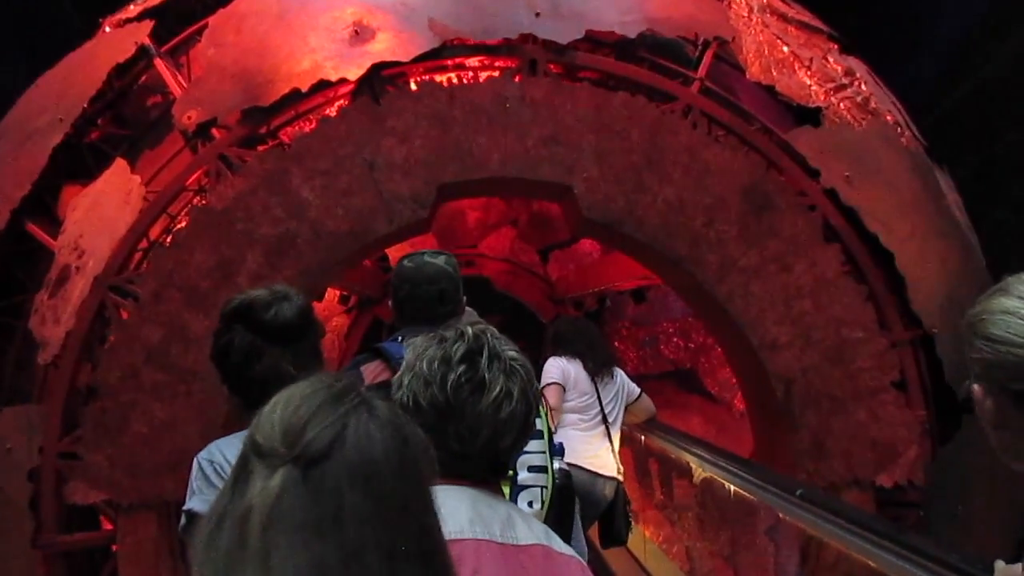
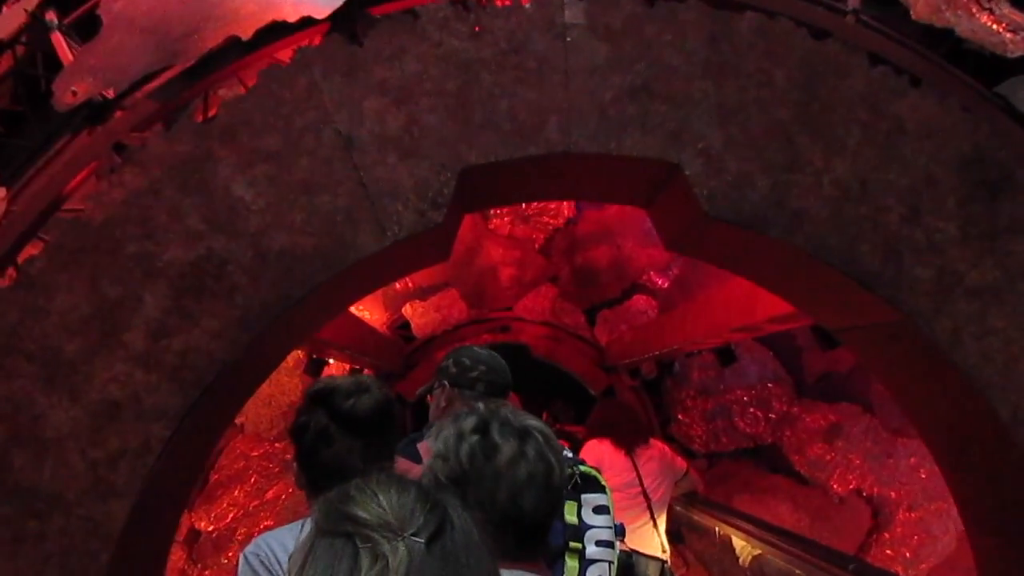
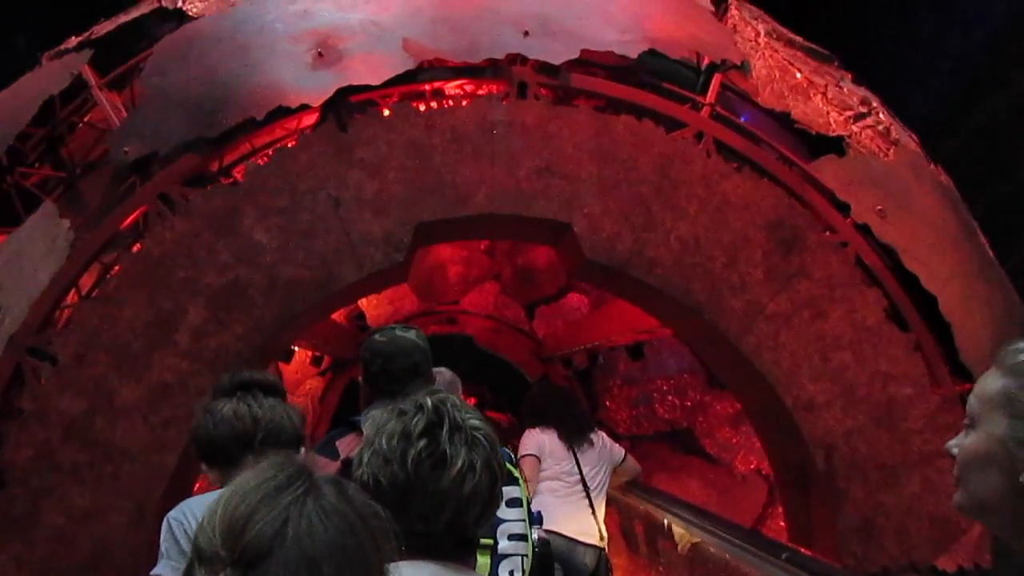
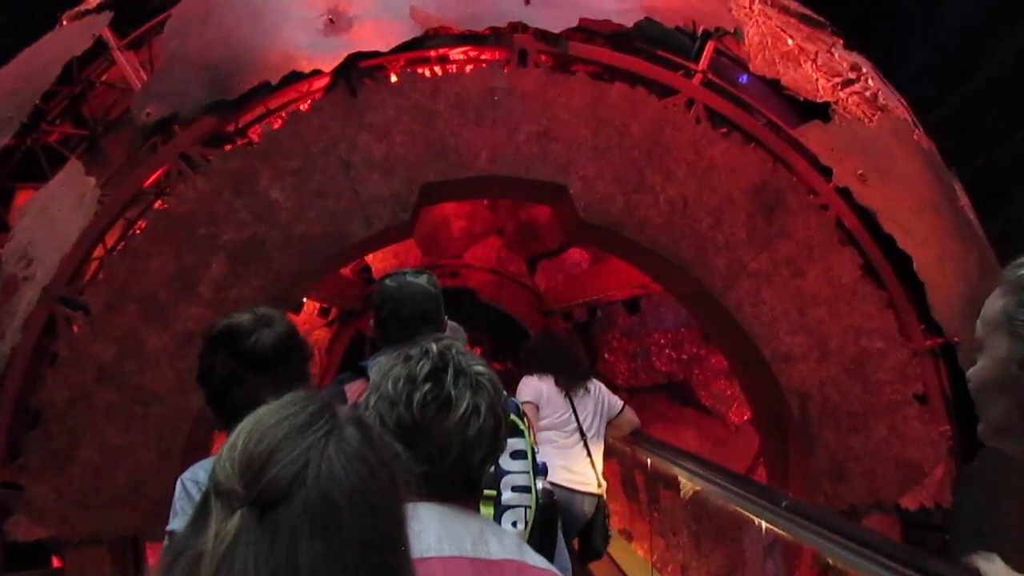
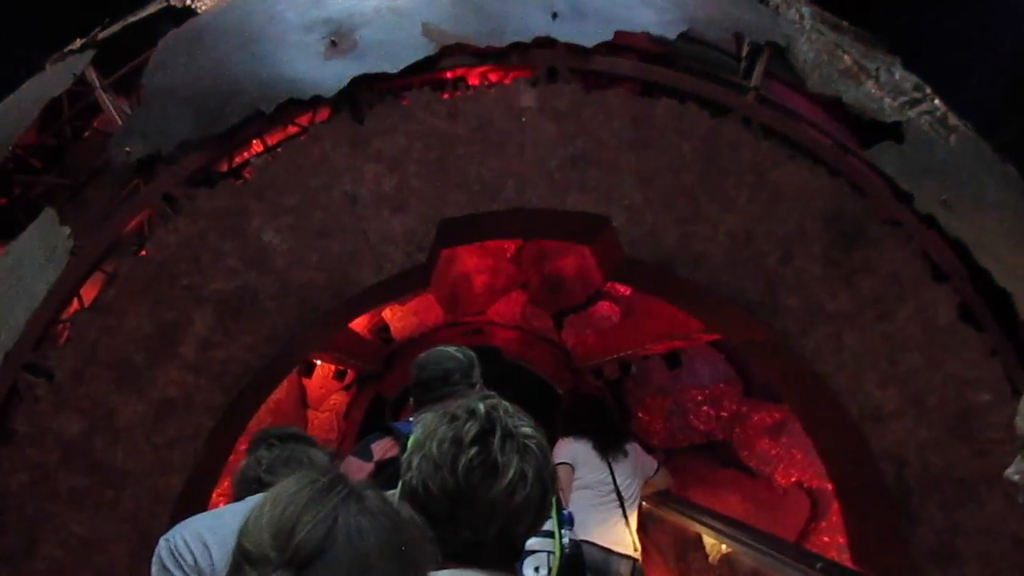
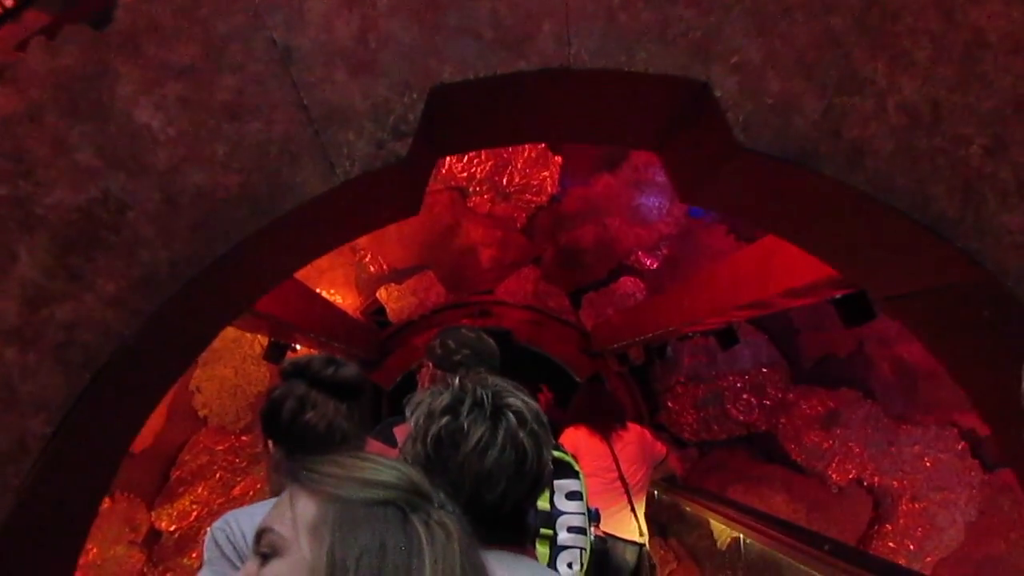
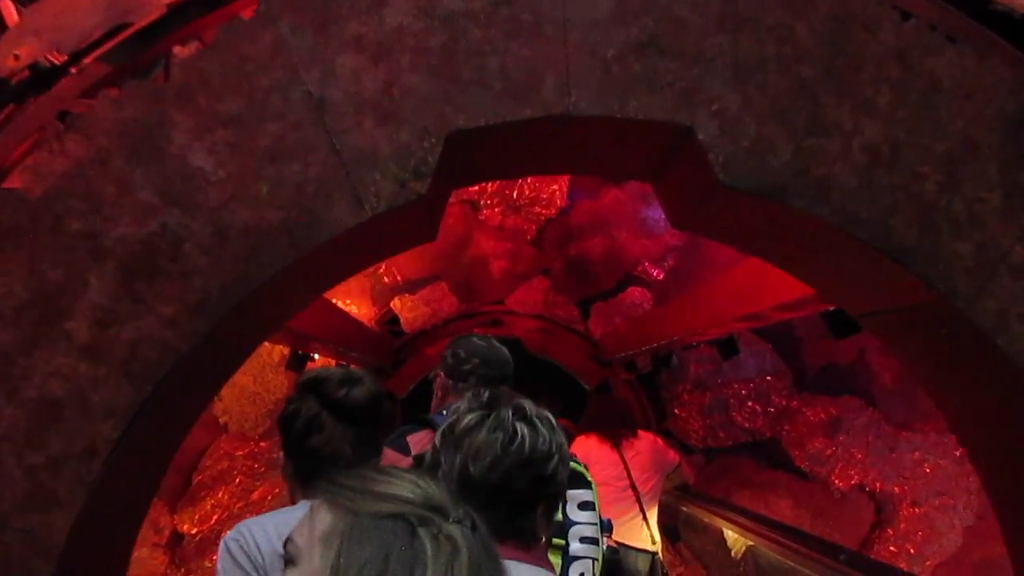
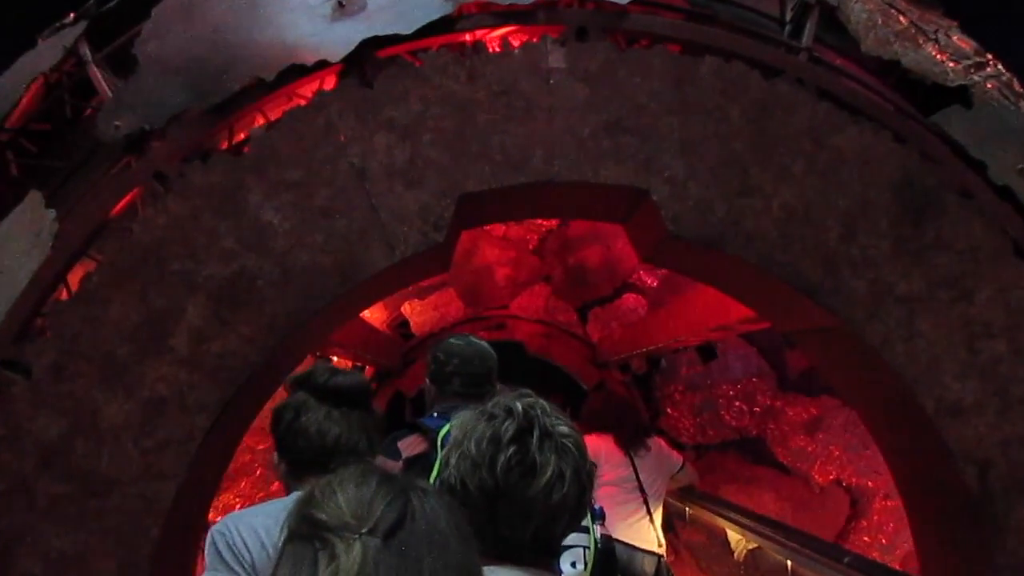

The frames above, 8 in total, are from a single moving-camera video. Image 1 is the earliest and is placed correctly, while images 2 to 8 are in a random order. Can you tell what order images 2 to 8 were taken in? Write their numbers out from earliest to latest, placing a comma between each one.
4, 3, 5, 8, 2, 7, 6
